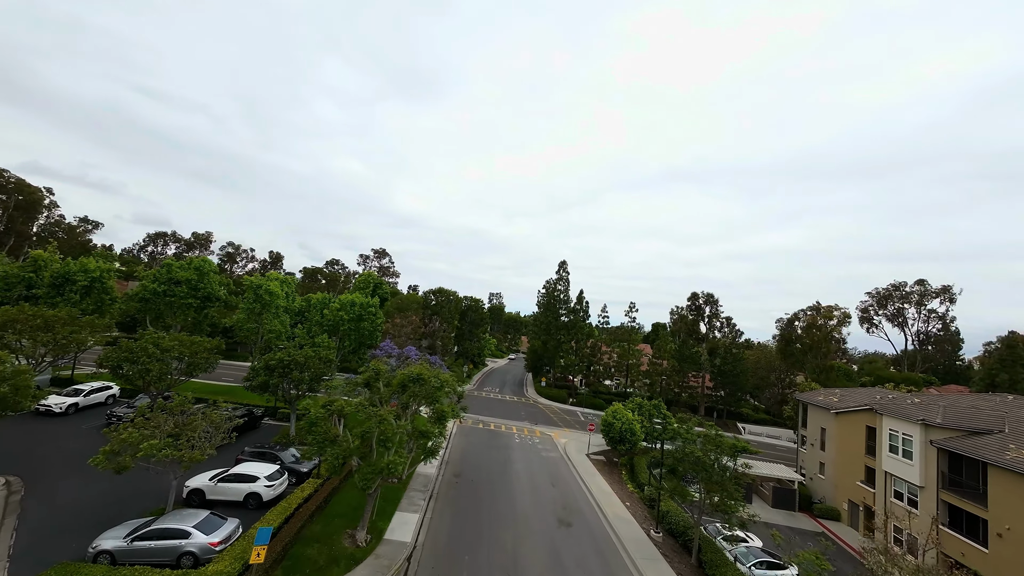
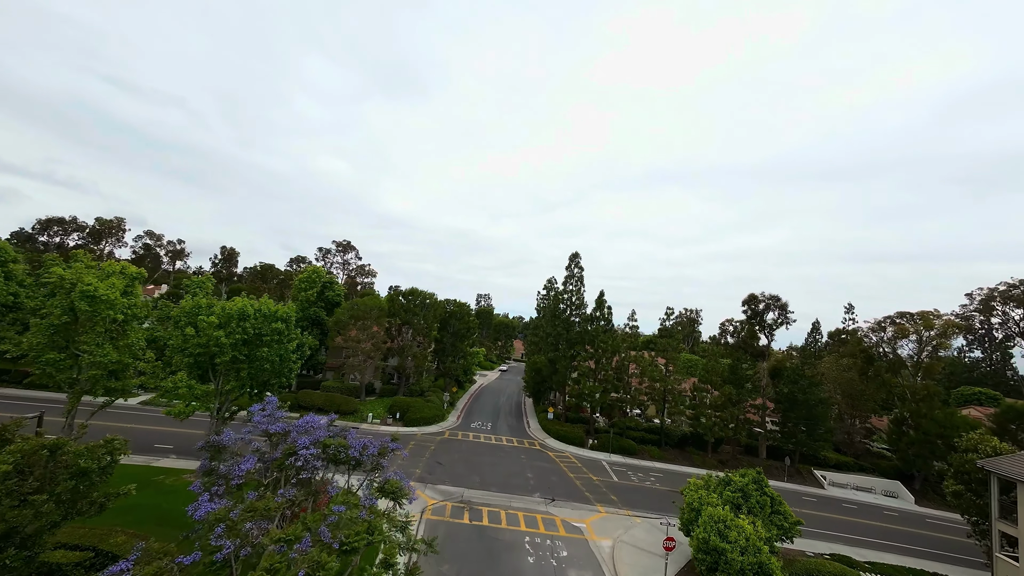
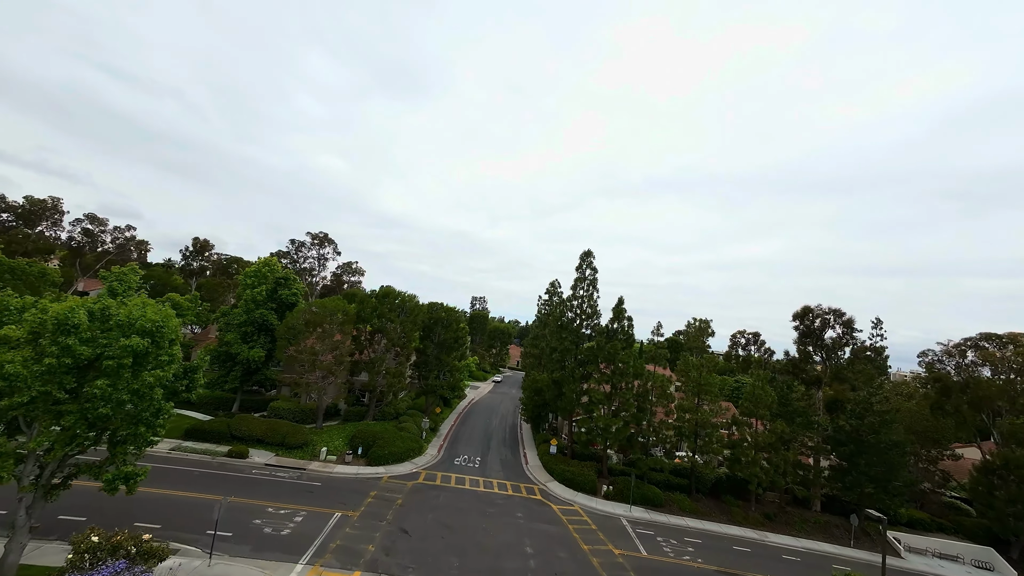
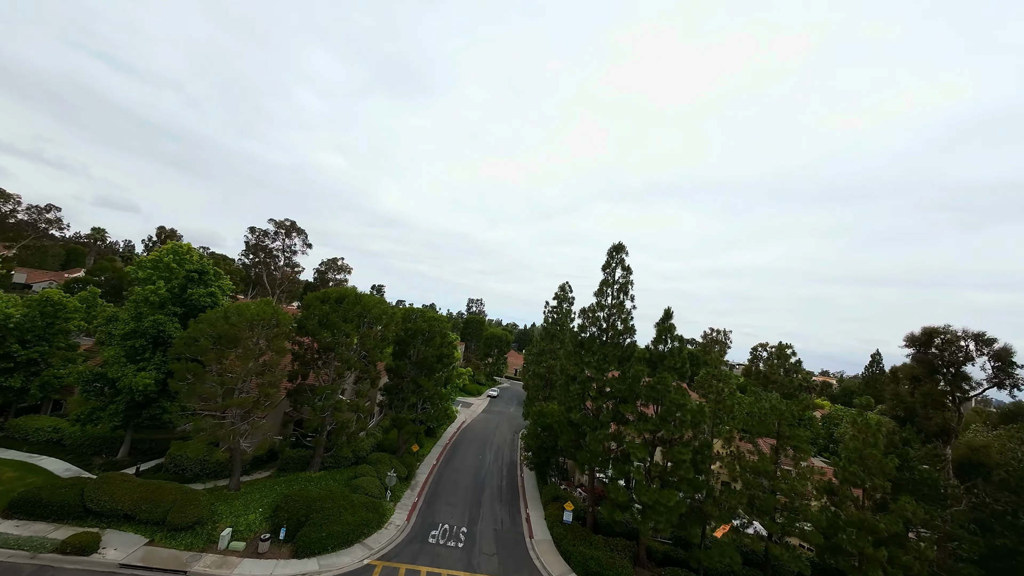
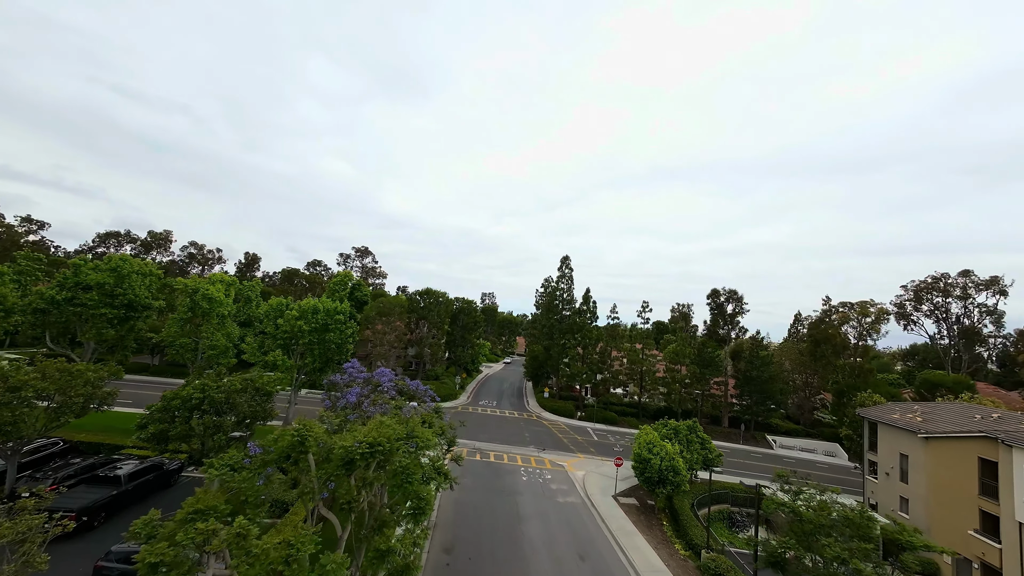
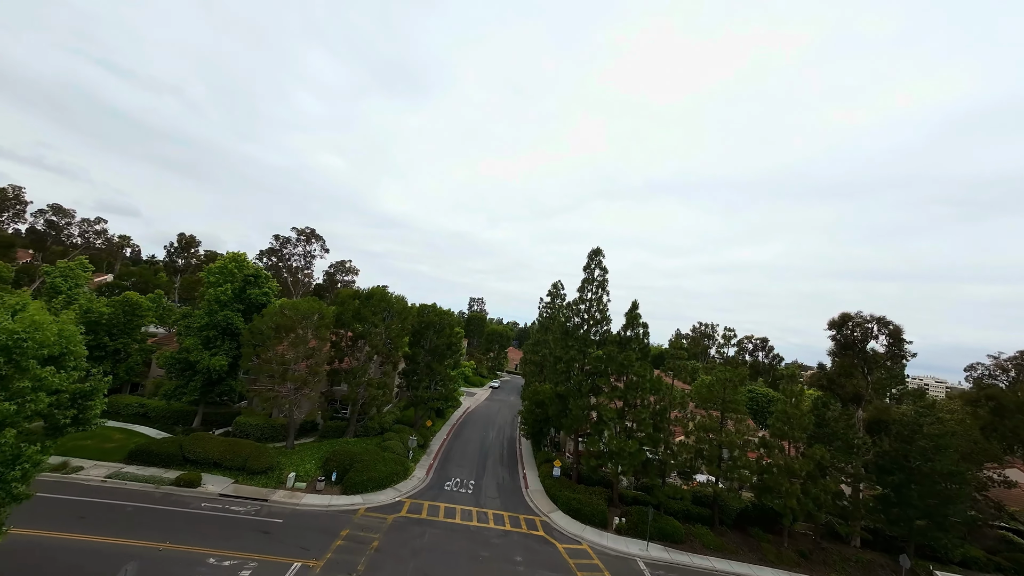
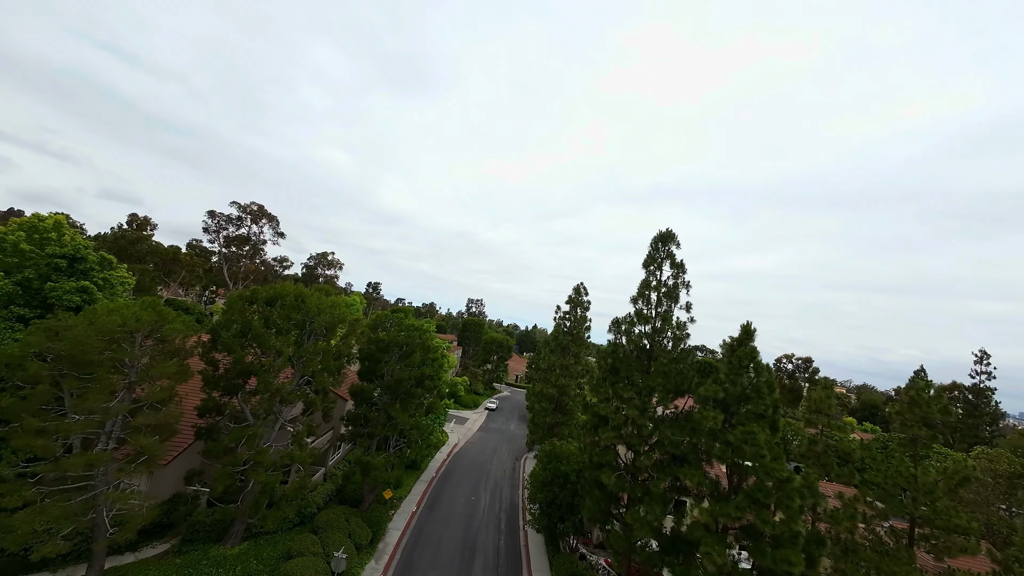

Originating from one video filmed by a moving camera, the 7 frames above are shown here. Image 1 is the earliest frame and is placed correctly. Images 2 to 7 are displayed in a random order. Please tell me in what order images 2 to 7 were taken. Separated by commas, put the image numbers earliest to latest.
5, 2, 3, 6, 4, 7
